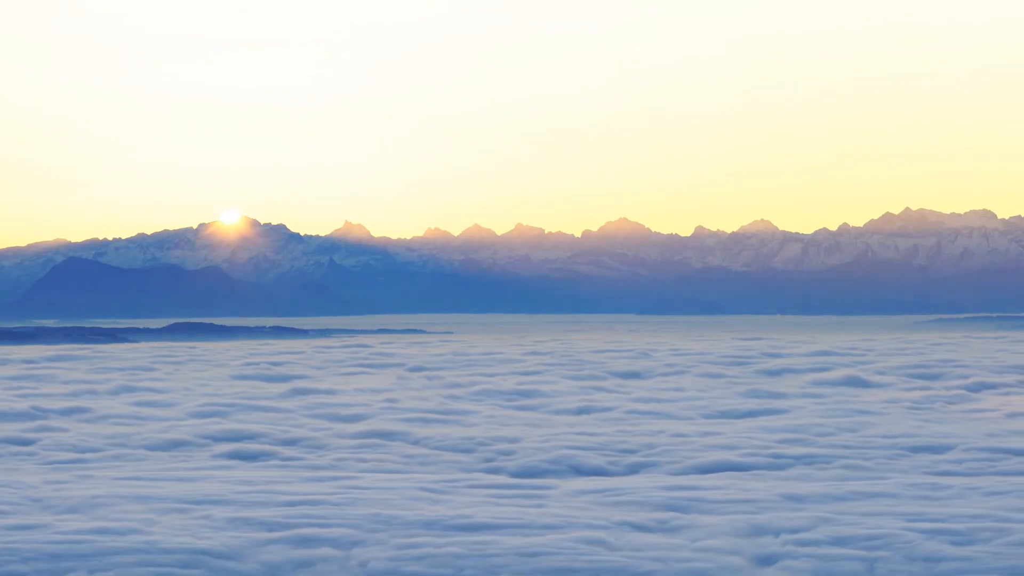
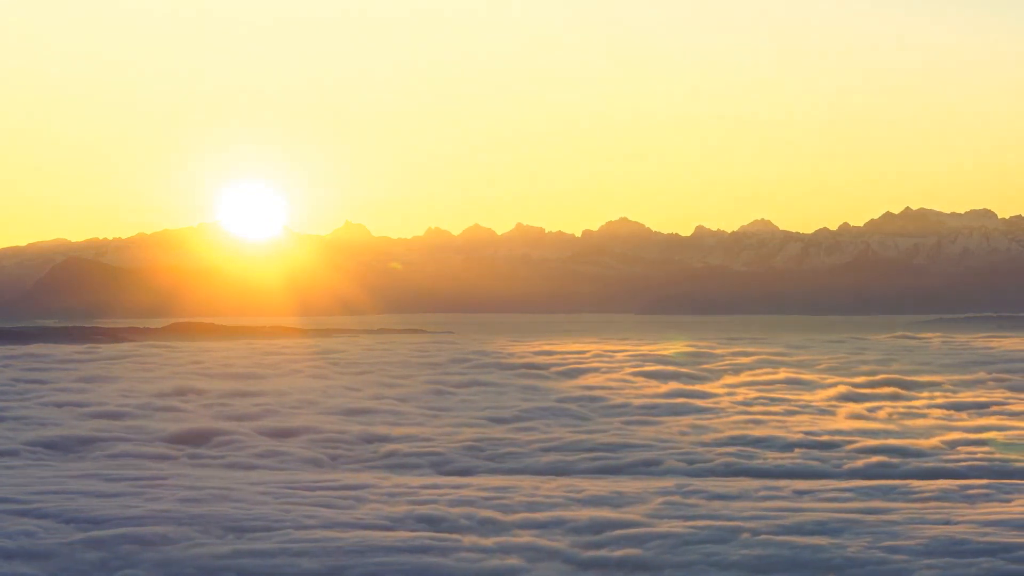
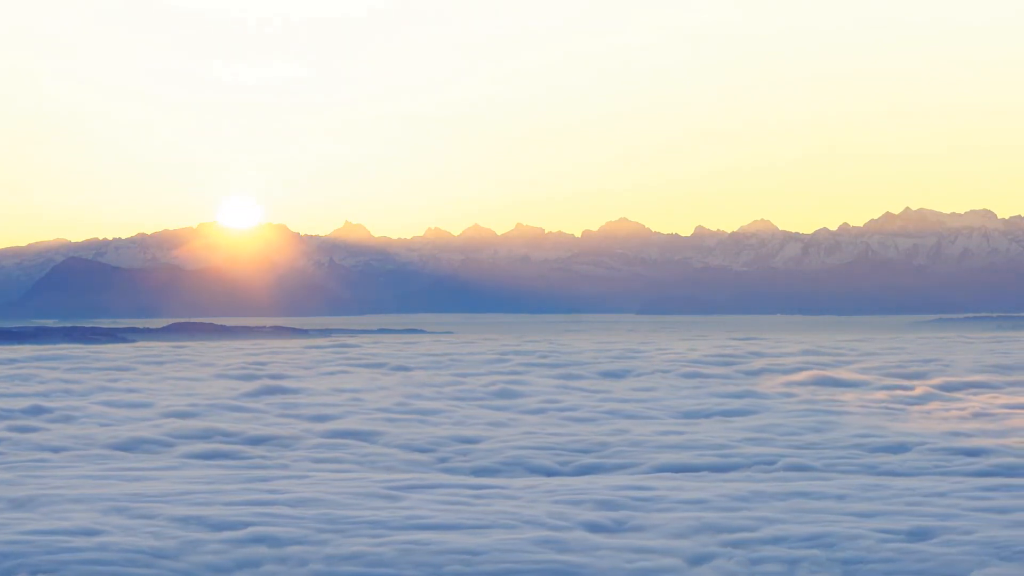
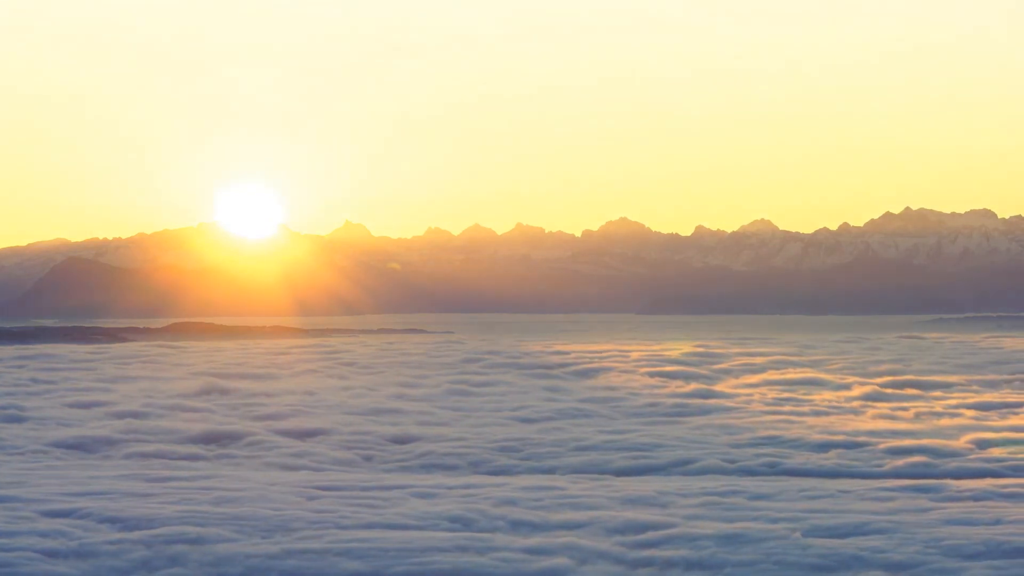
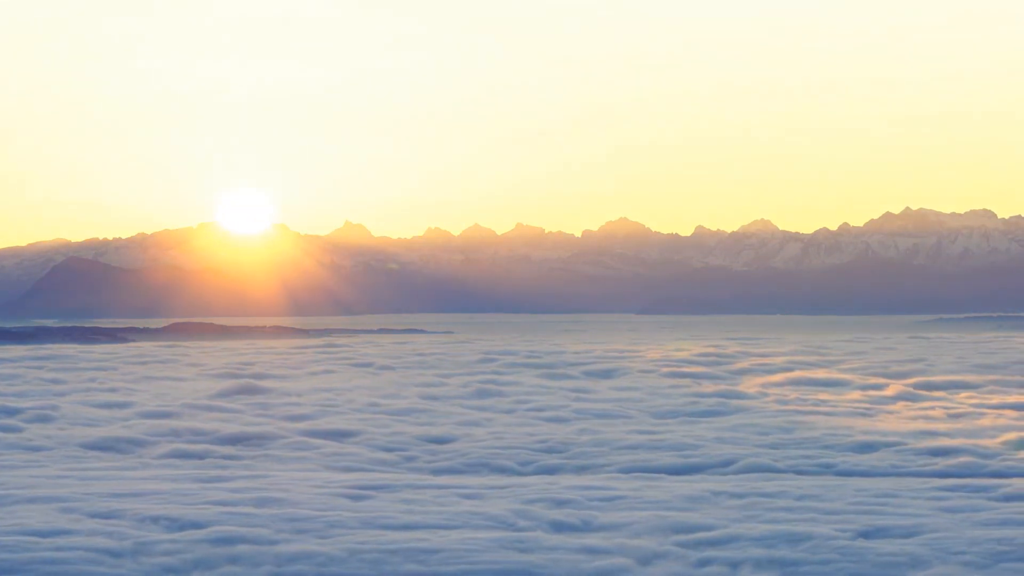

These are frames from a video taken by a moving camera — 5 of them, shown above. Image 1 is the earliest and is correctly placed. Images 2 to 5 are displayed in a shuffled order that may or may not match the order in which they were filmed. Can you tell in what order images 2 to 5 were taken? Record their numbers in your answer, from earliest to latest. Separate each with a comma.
3, 5, 4, 2
